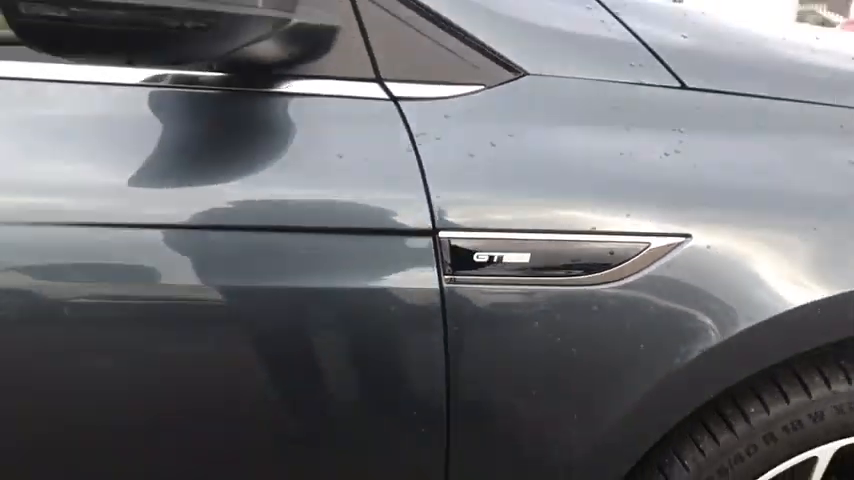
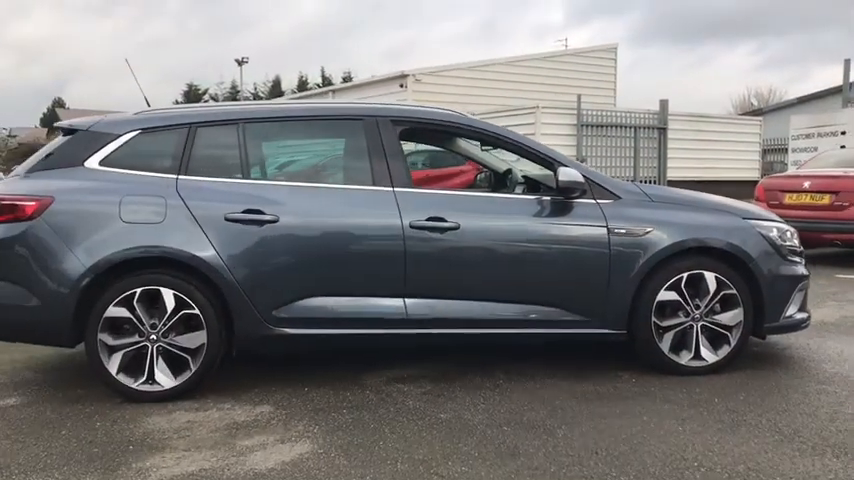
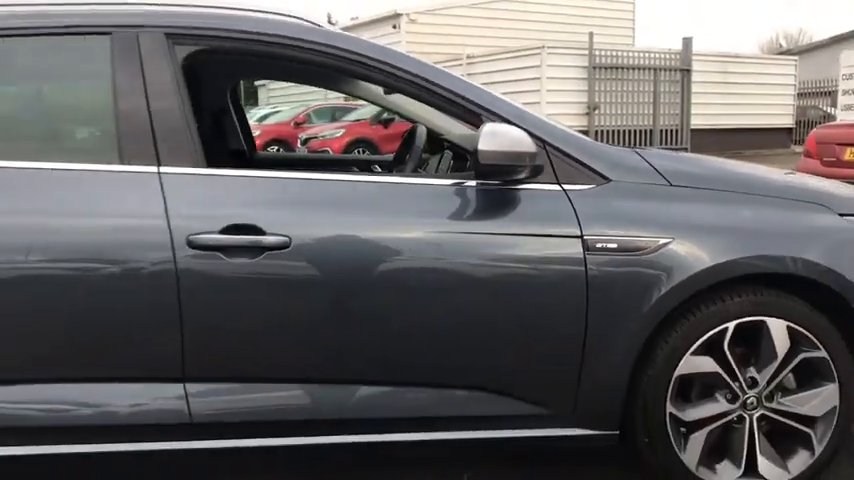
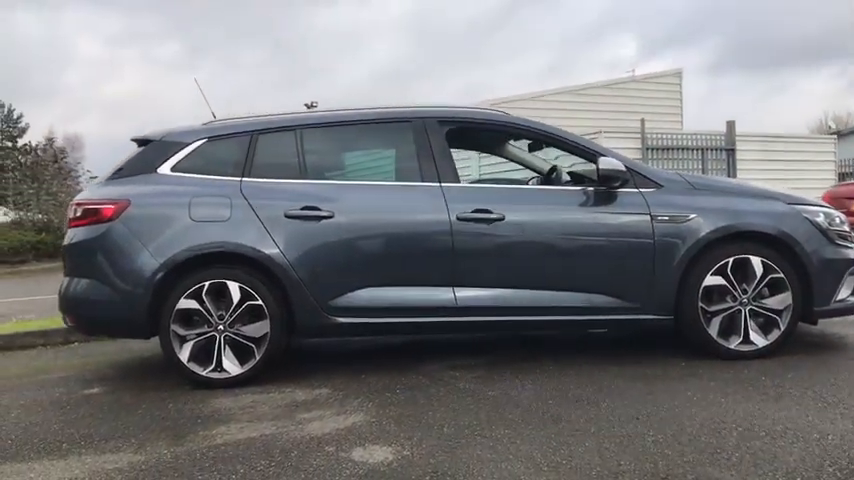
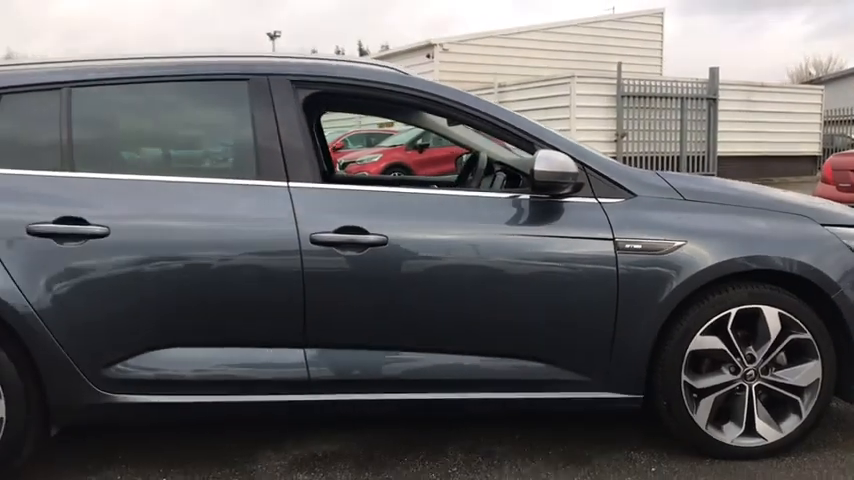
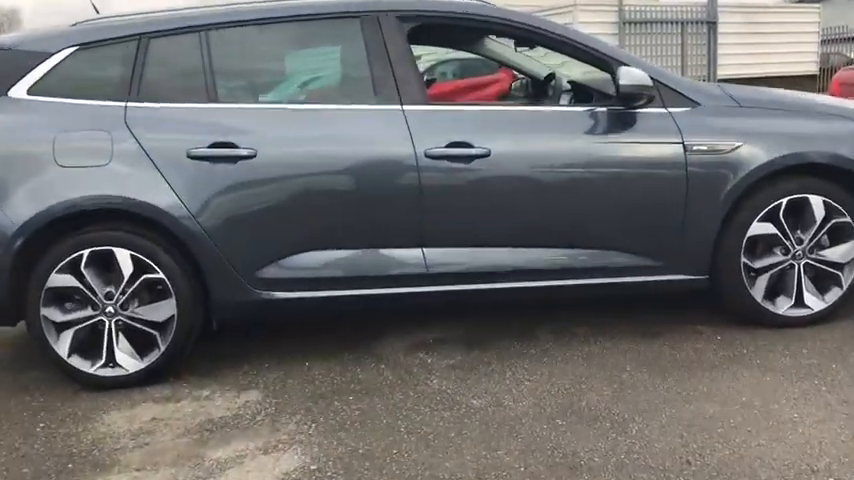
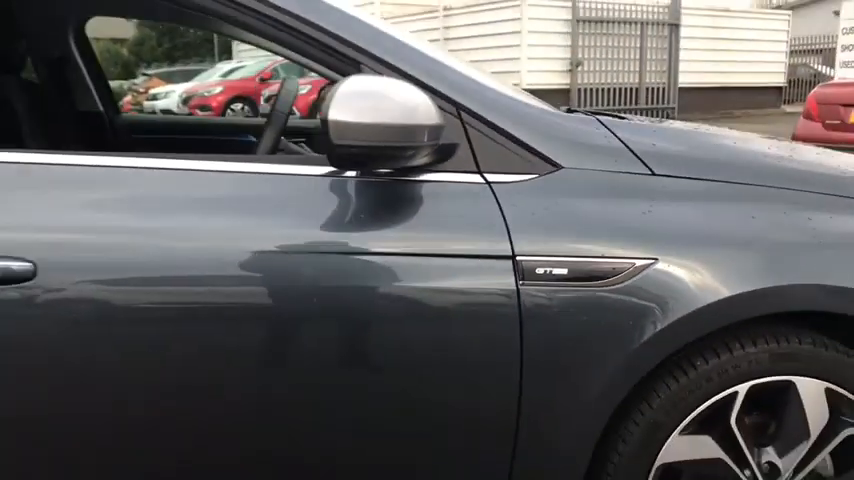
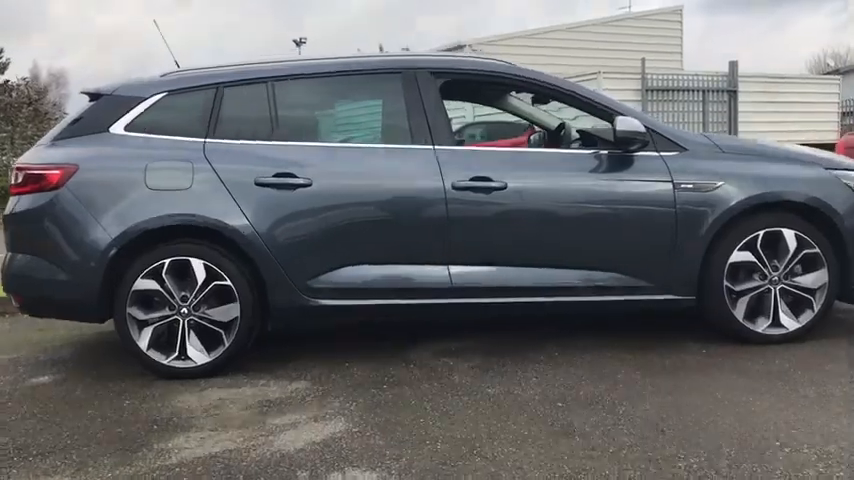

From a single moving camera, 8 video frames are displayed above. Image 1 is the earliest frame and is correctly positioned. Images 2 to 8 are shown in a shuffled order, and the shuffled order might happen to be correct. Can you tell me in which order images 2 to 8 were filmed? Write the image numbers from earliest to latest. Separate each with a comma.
7, 3, 5, 2, 4, 8, 6
